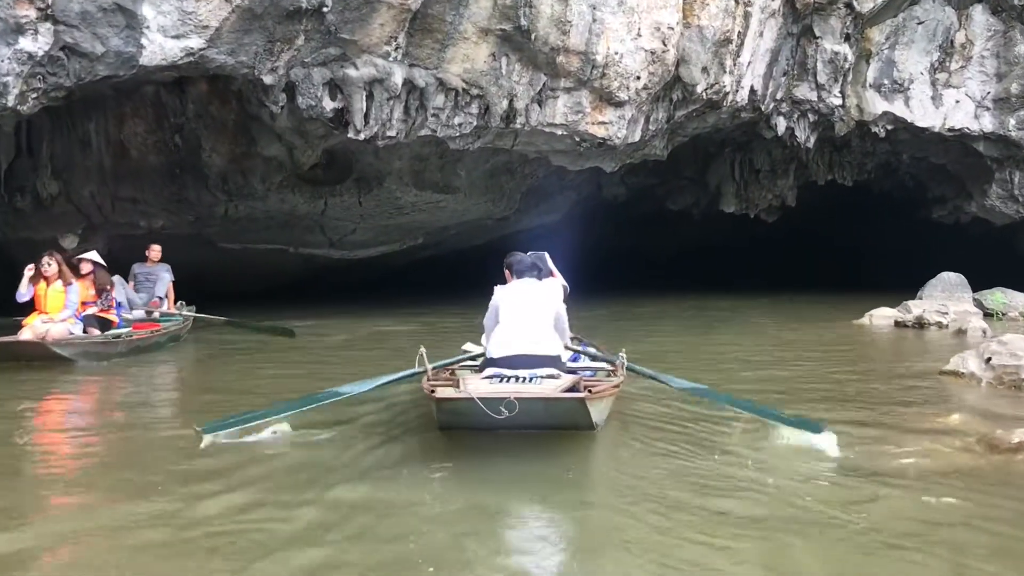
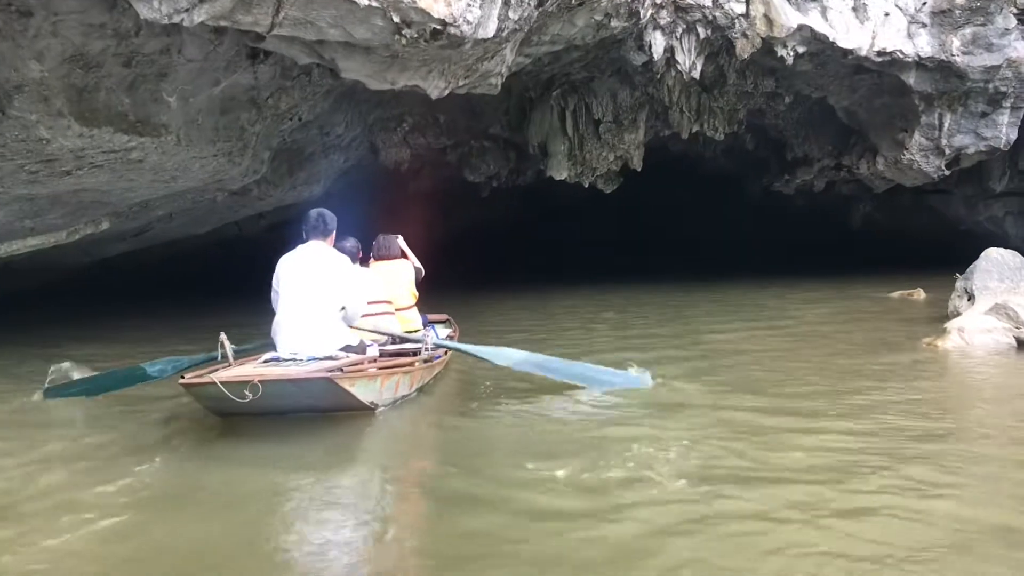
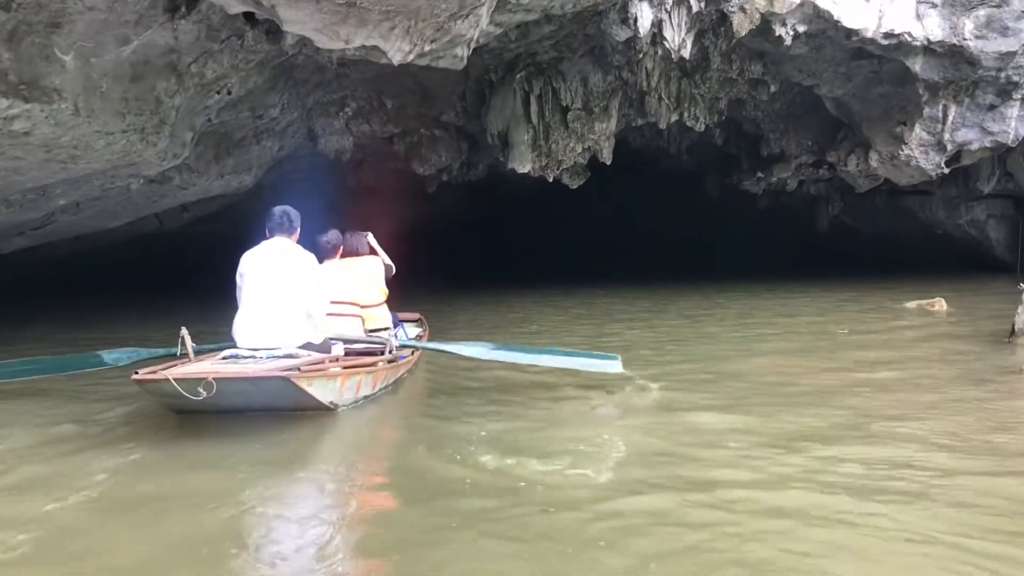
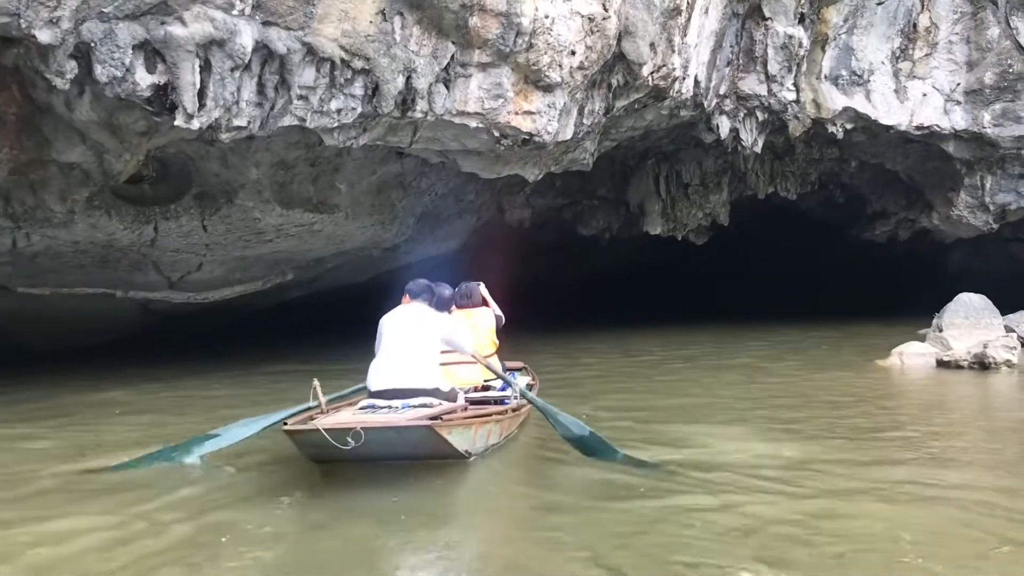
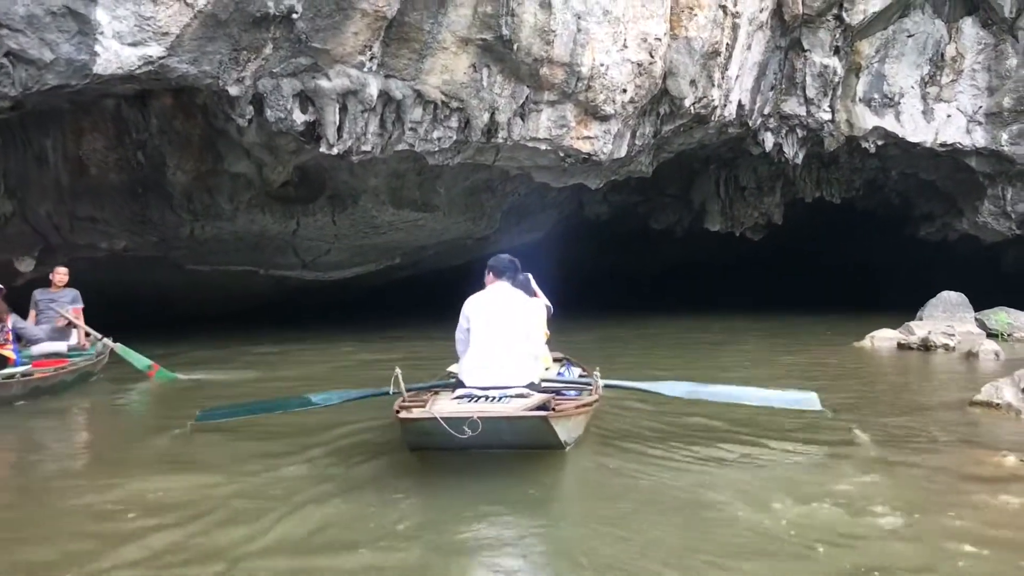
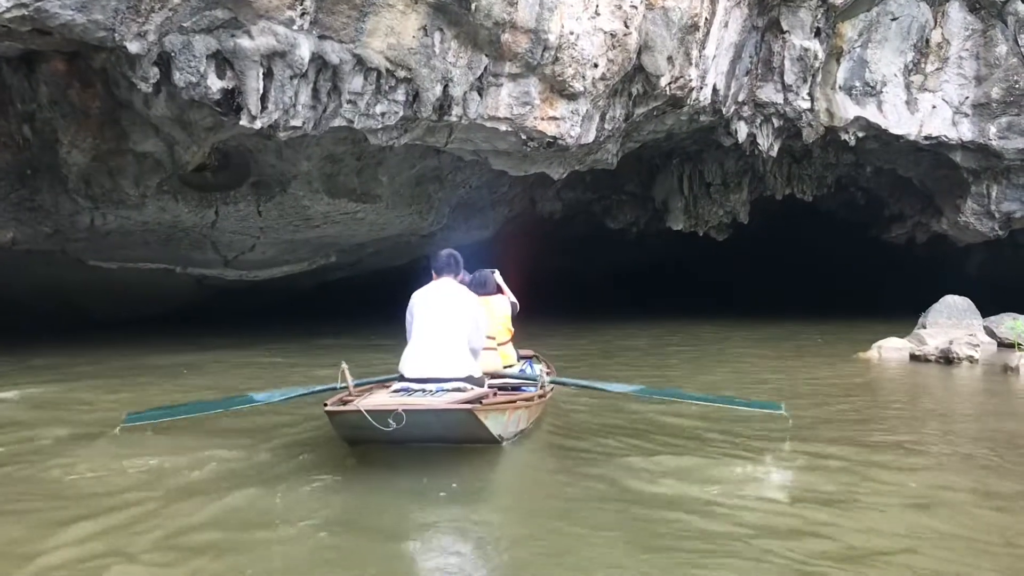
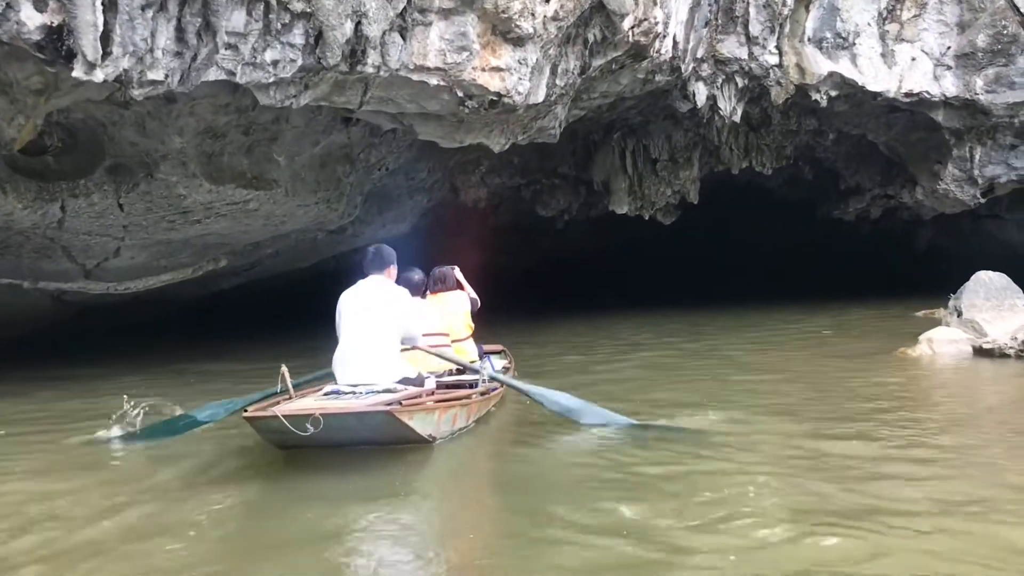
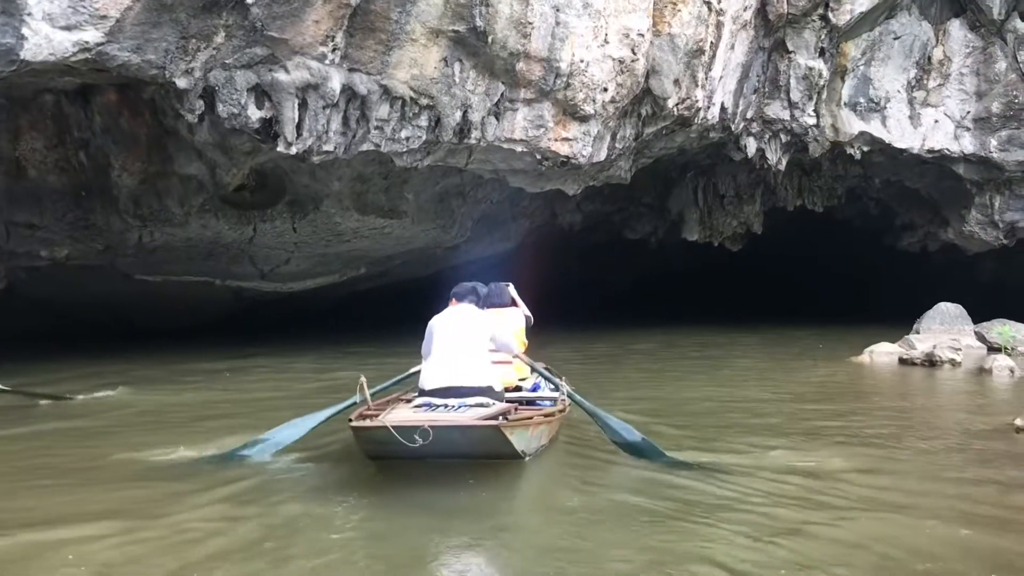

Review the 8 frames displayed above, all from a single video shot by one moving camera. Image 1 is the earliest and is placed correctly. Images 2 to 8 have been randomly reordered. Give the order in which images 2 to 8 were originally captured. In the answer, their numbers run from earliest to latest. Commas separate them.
5, 8, 6, 4, 7, 2, 3
